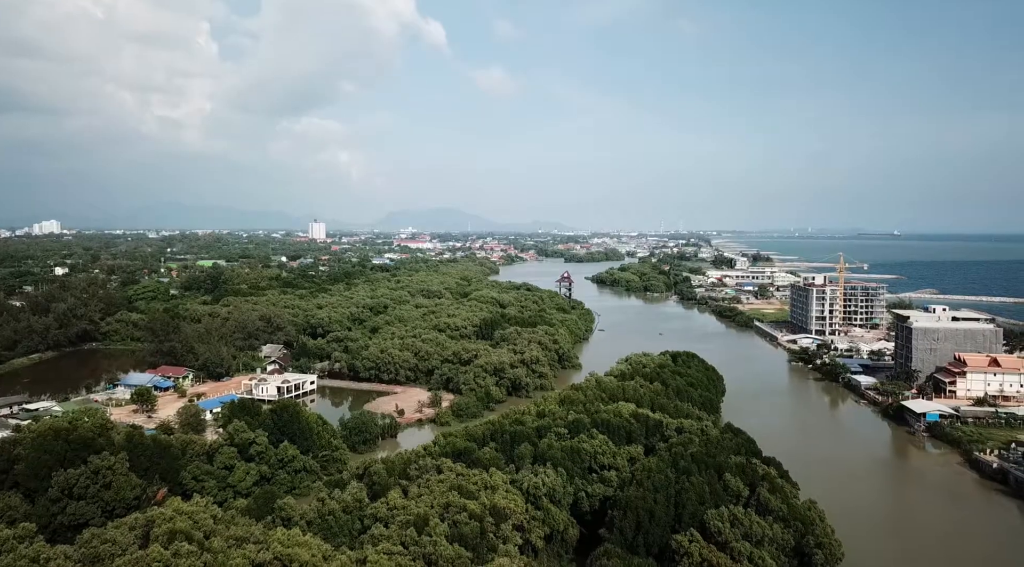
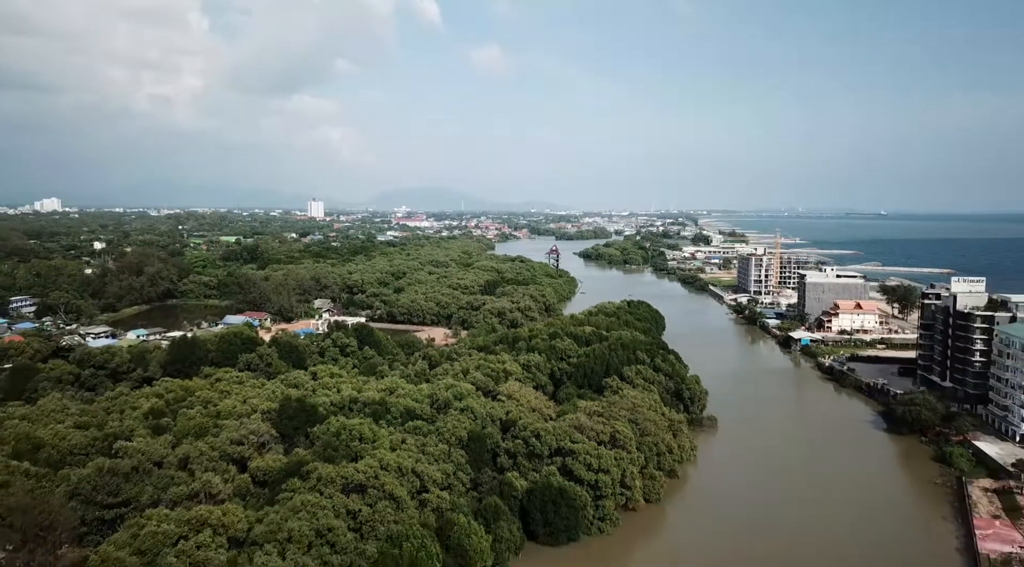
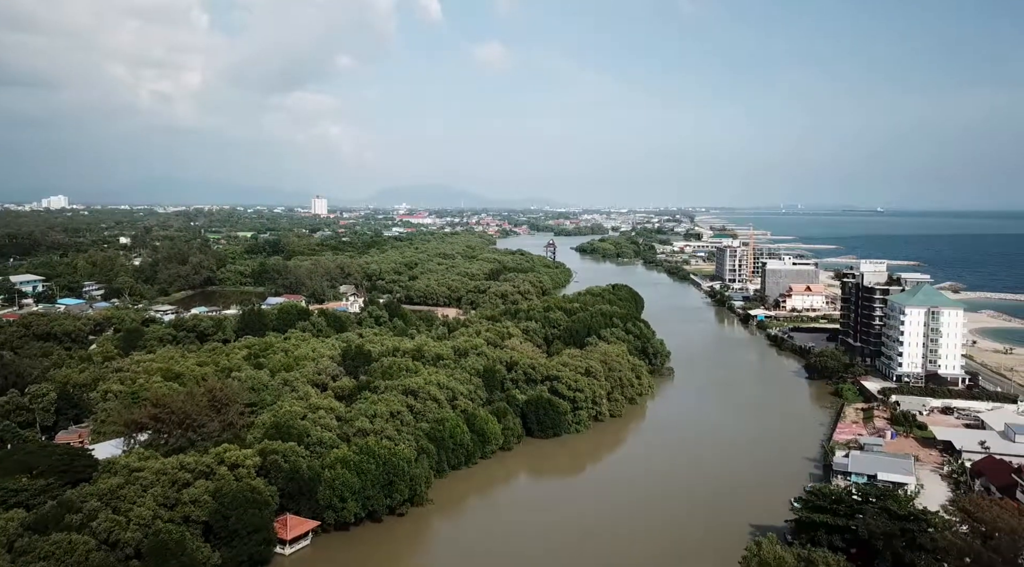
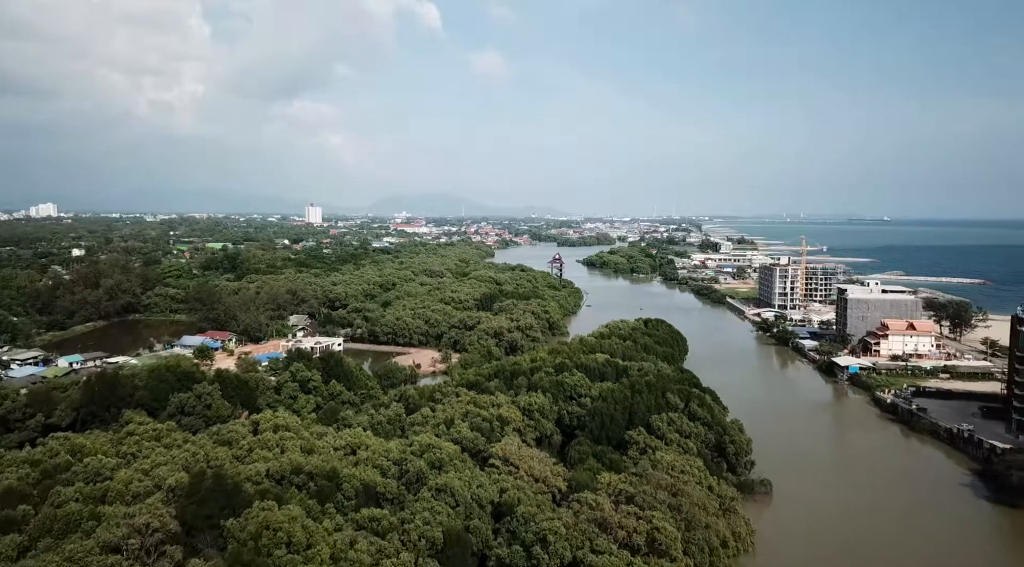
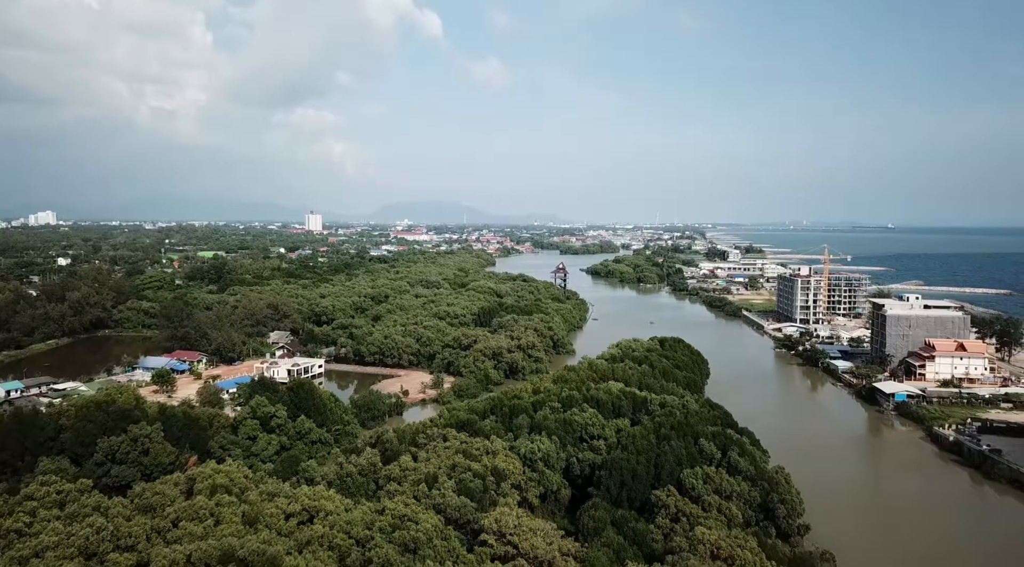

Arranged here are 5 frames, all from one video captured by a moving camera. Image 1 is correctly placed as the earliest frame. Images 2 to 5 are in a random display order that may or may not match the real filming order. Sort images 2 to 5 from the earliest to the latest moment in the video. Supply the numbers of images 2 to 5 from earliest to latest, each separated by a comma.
5, 4, 2, 3
